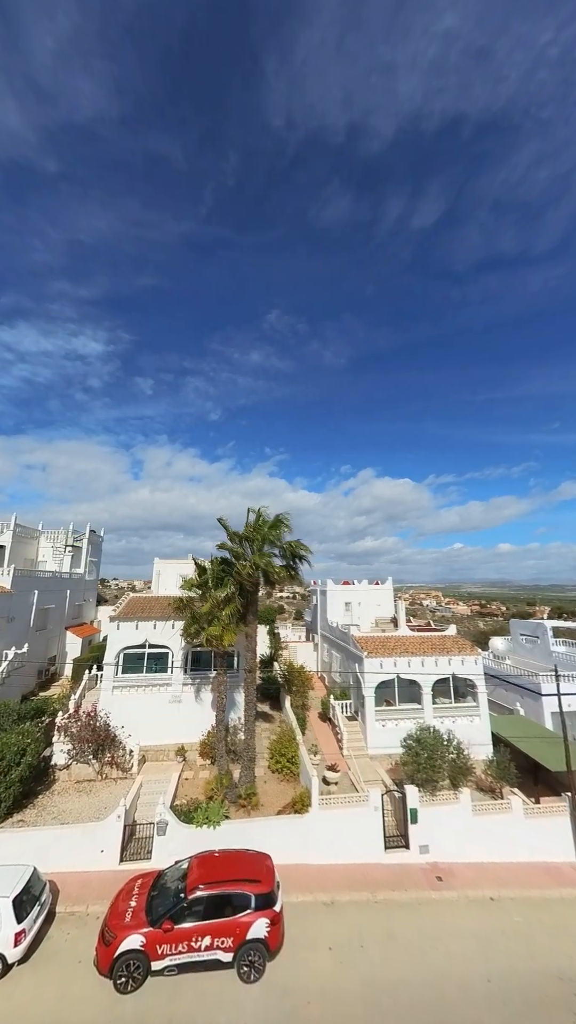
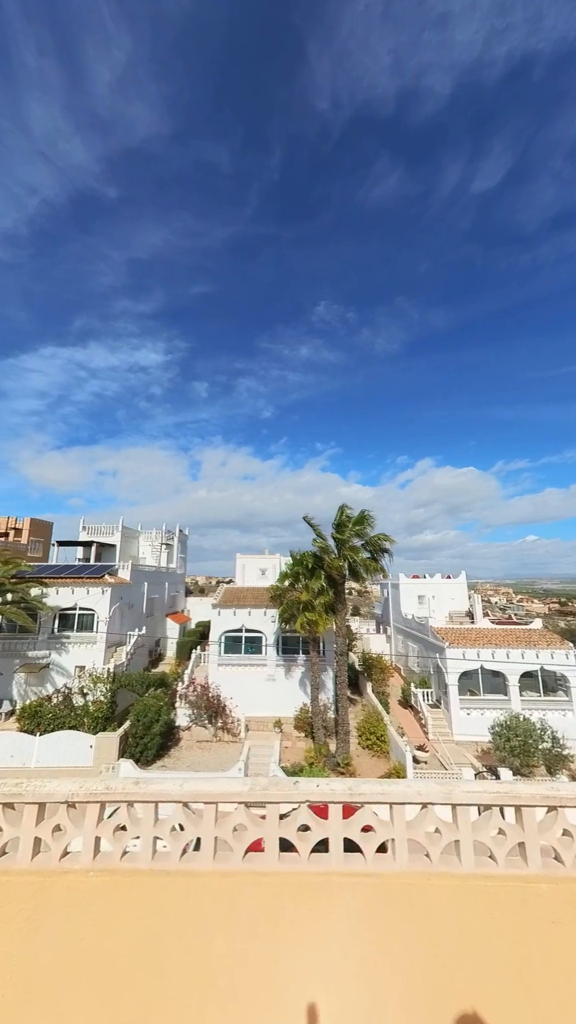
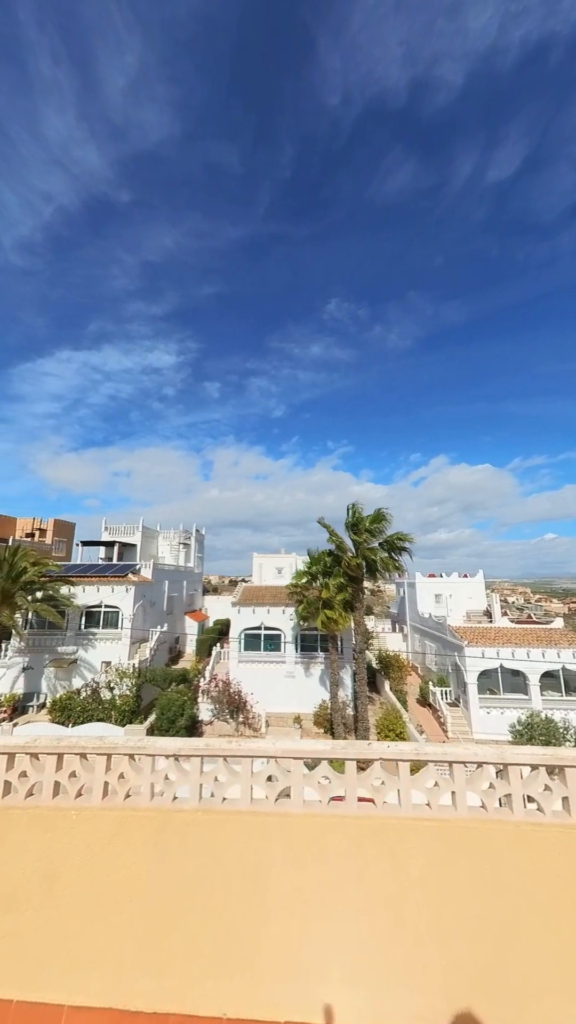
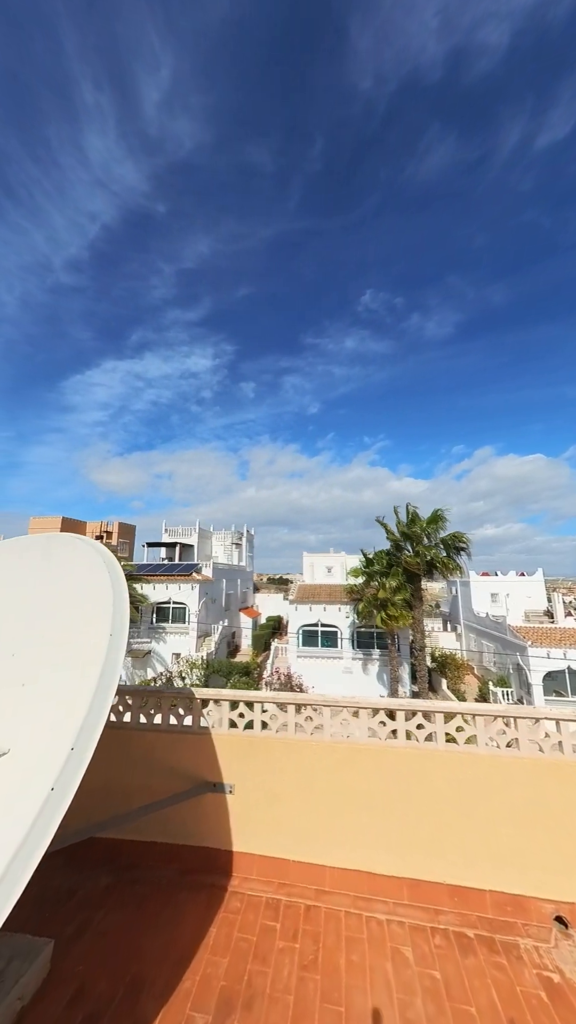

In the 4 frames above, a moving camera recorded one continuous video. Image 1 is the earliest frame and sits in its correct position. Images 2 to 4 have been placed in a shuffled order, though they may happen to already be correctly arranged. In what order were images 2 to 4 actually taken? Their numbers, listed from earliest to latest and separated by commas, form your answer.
2, 3, 4
